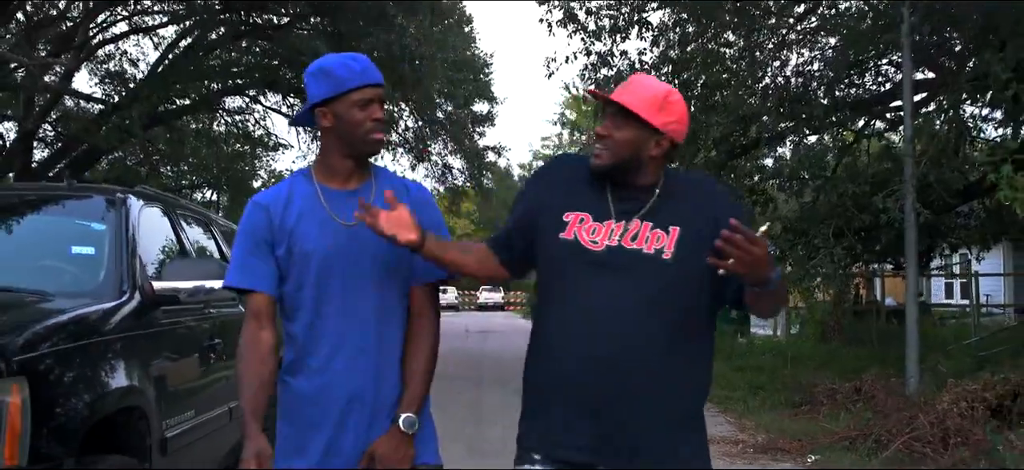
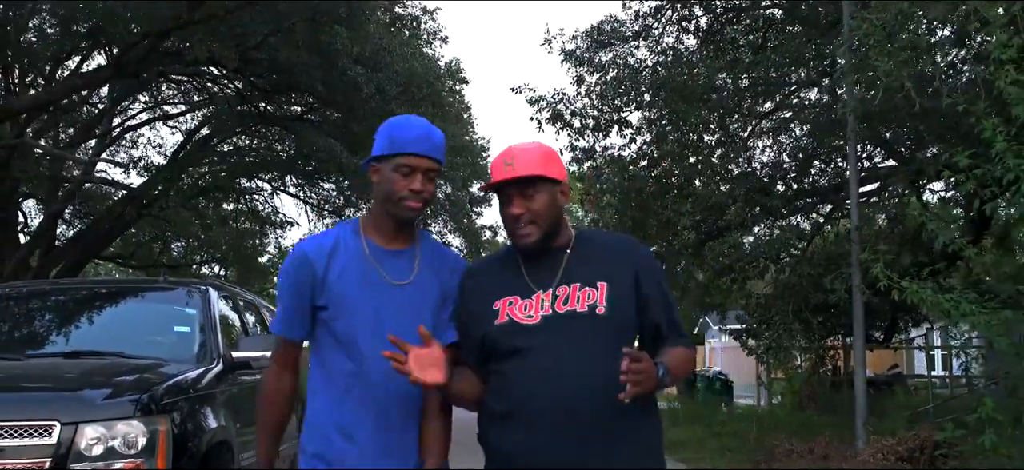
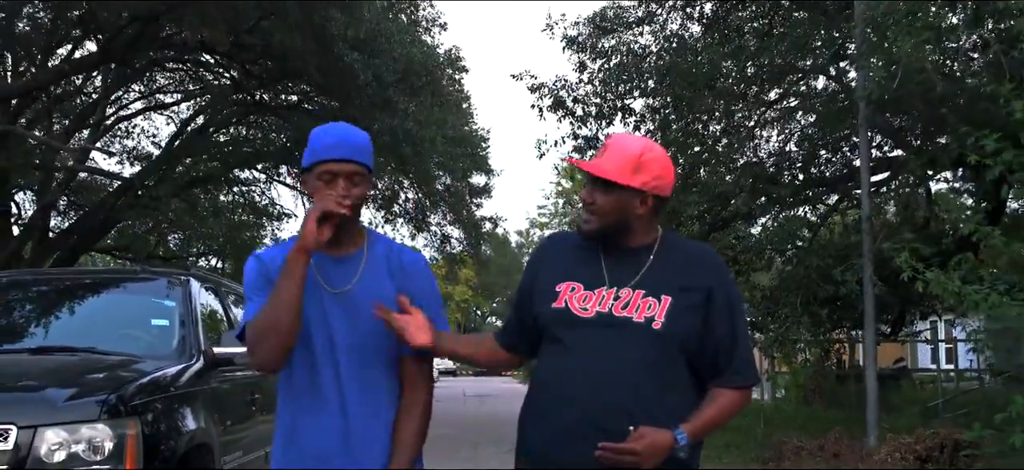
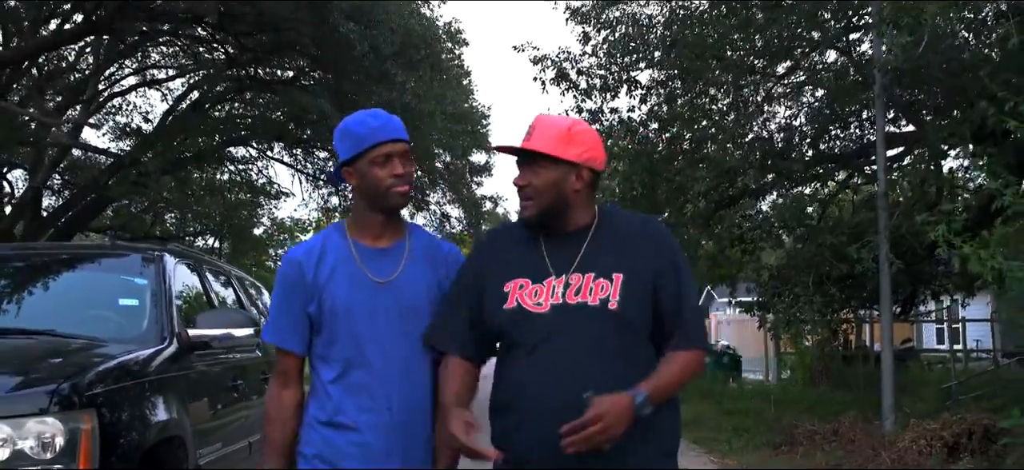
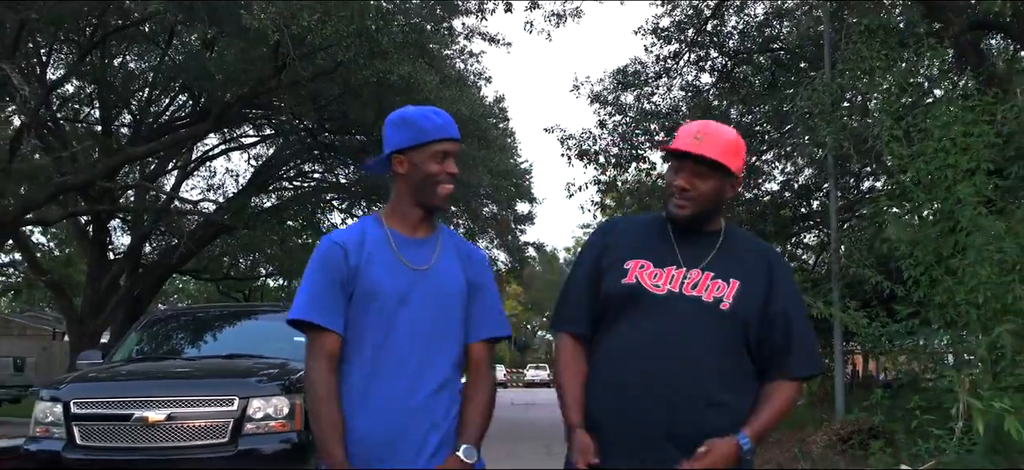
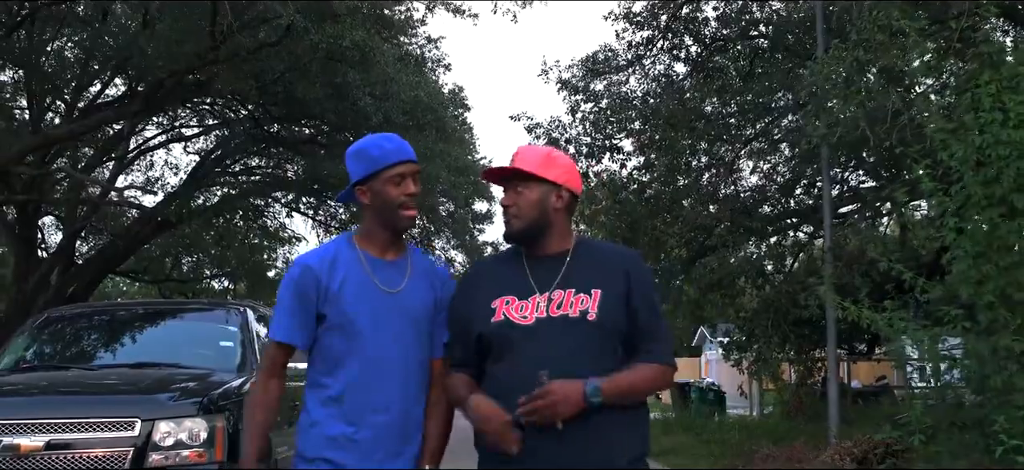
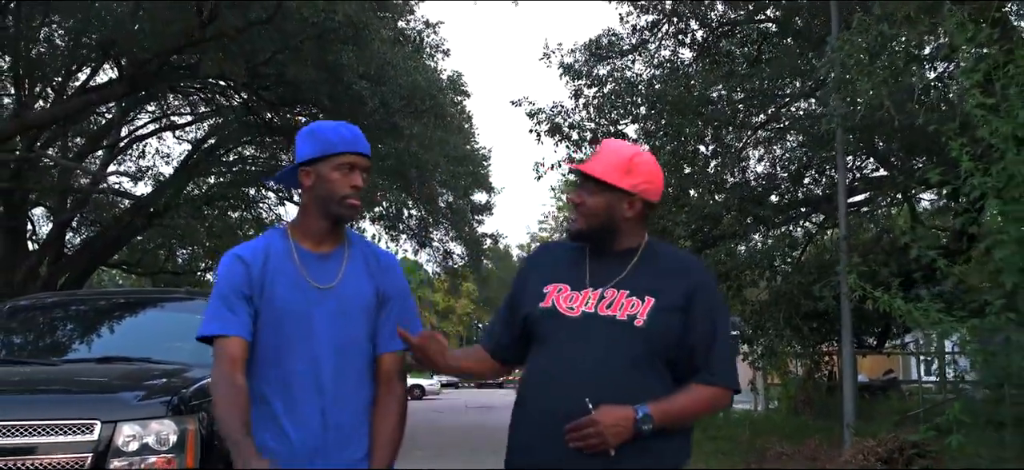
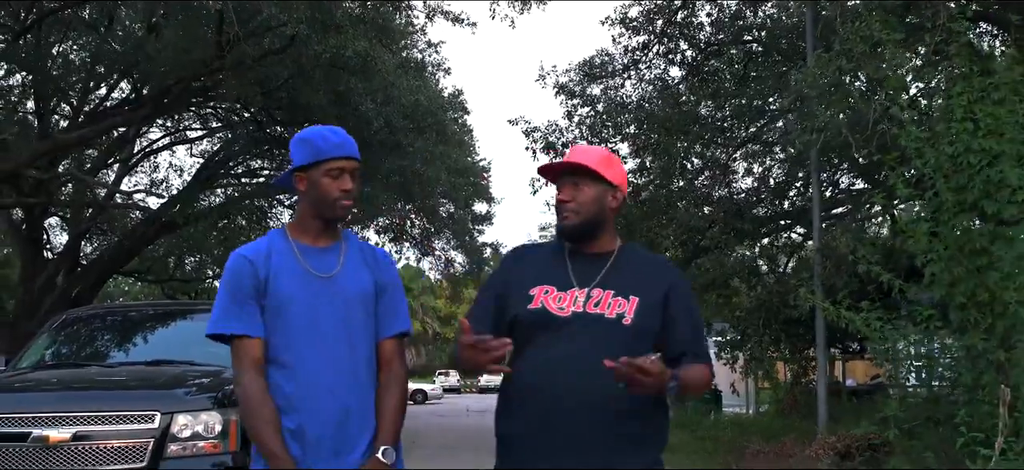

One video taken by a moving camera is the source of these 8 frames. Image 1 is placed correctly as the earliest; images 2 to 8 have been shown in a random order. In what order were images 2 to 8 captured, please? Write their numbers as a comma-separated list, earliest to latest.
4, 3, 2, 7, 6, 8, 5
